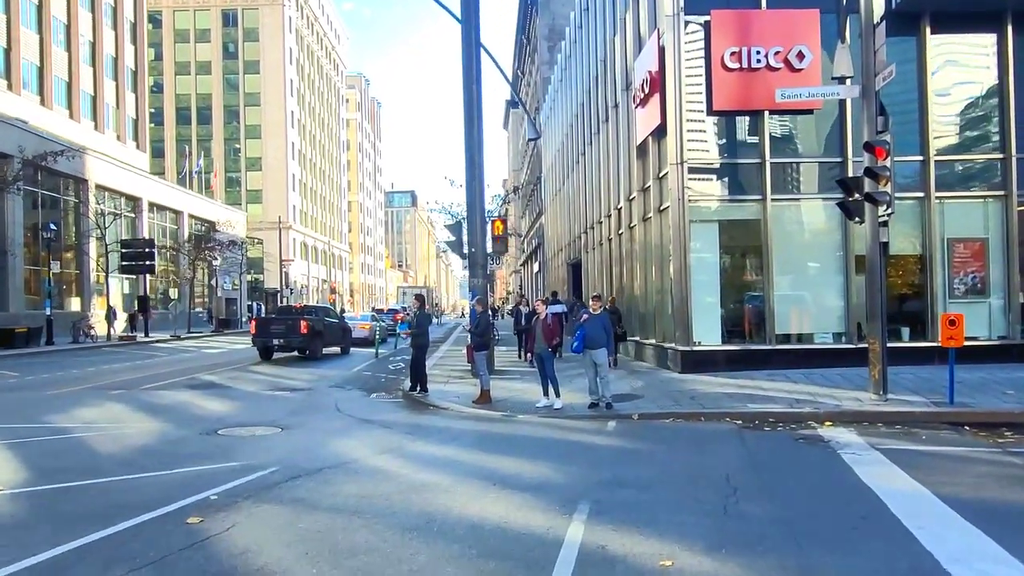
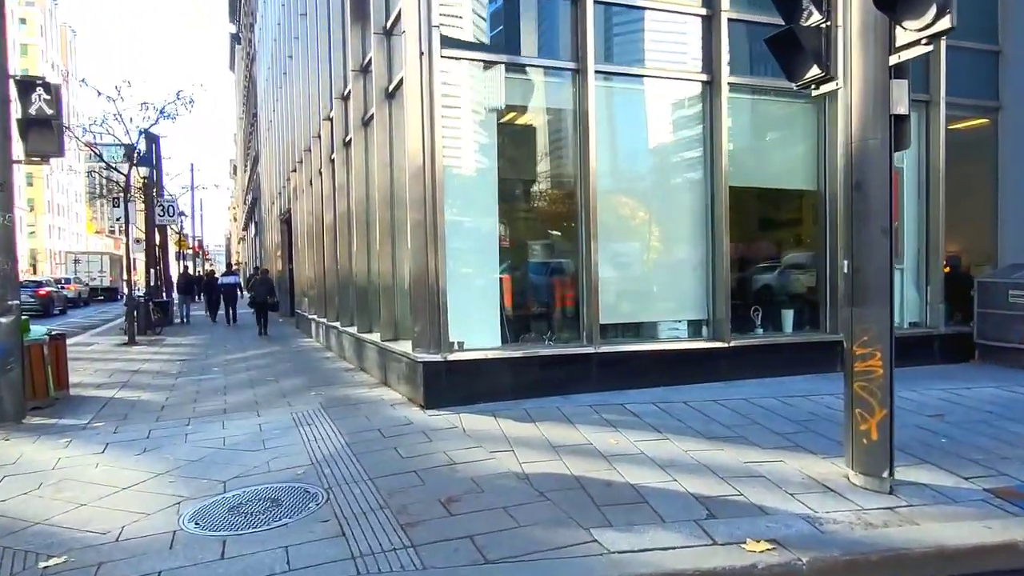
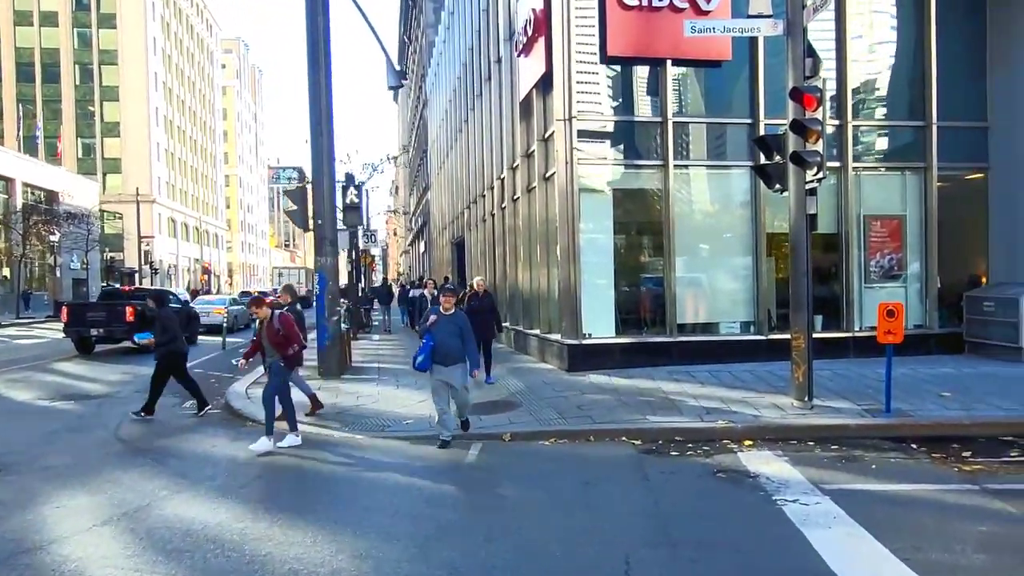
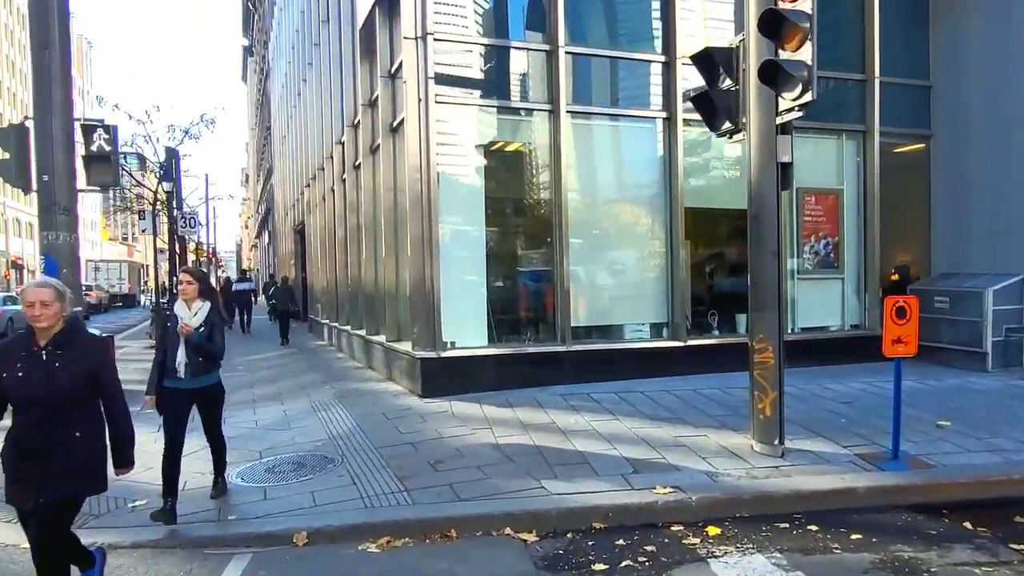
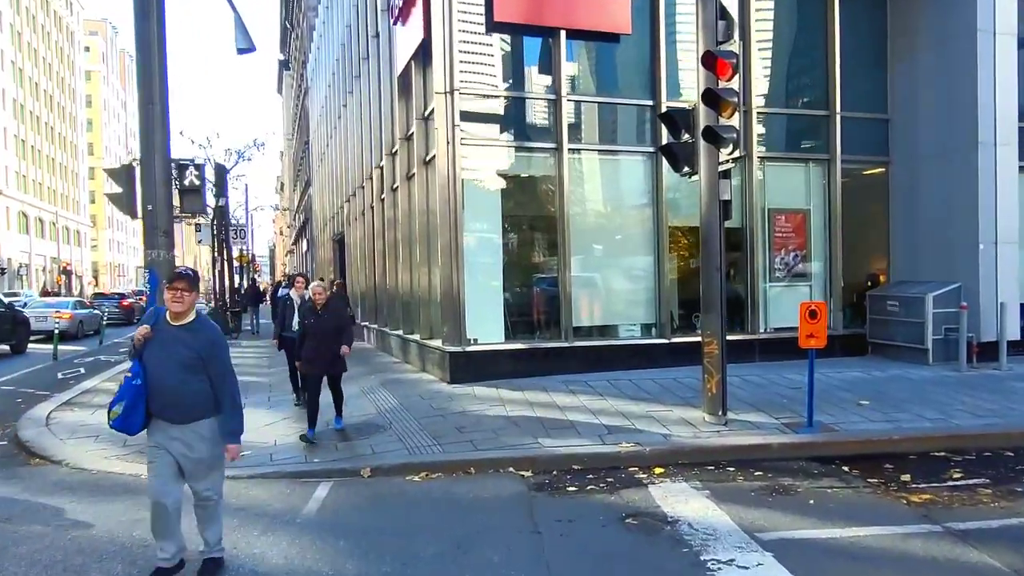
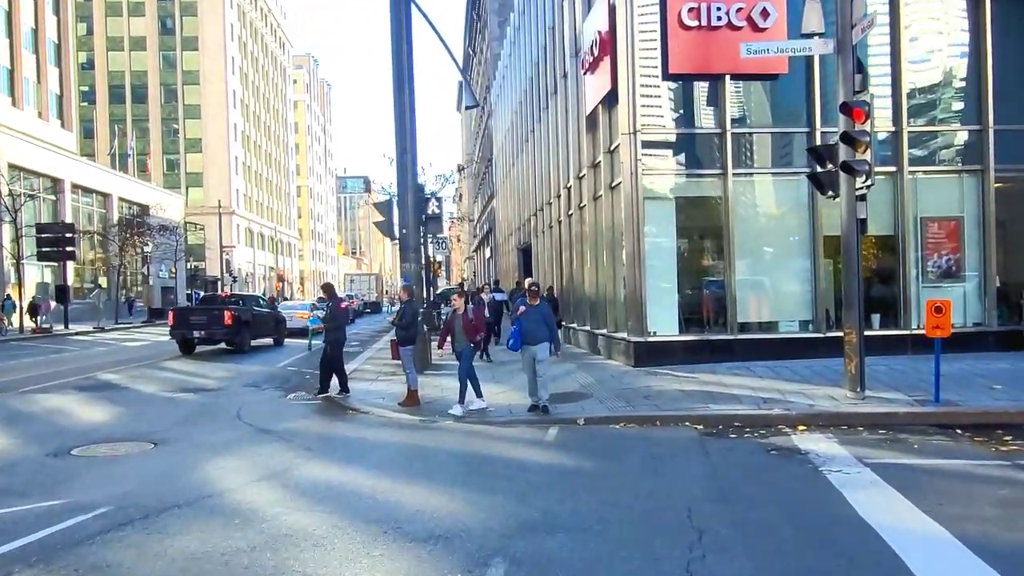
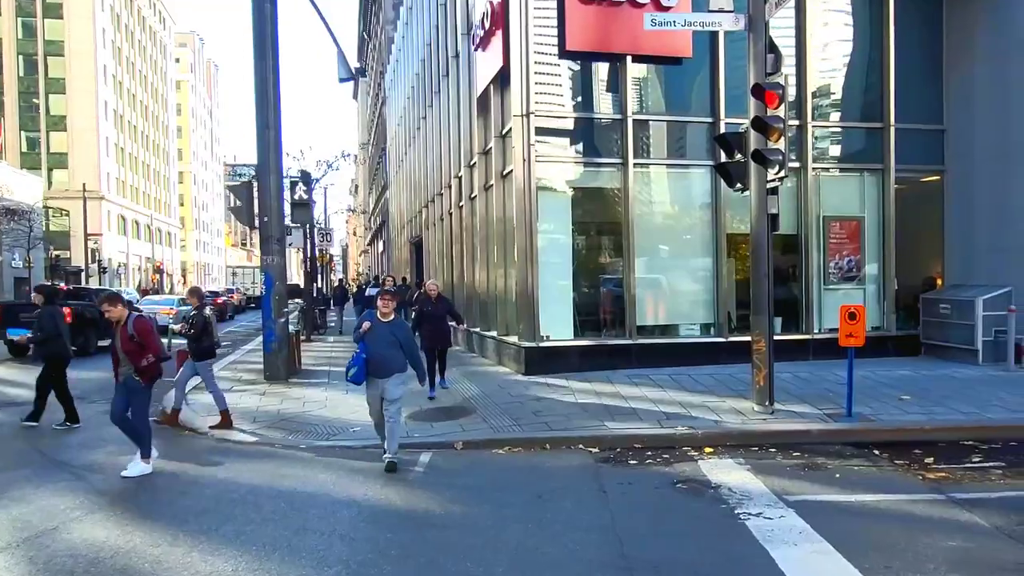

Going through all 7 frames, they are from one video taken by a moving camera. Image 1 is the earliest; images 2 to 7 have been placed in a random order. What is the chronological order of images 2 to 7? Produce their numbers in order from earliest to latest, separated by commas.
6, 3, 7, 5, 4, 2
